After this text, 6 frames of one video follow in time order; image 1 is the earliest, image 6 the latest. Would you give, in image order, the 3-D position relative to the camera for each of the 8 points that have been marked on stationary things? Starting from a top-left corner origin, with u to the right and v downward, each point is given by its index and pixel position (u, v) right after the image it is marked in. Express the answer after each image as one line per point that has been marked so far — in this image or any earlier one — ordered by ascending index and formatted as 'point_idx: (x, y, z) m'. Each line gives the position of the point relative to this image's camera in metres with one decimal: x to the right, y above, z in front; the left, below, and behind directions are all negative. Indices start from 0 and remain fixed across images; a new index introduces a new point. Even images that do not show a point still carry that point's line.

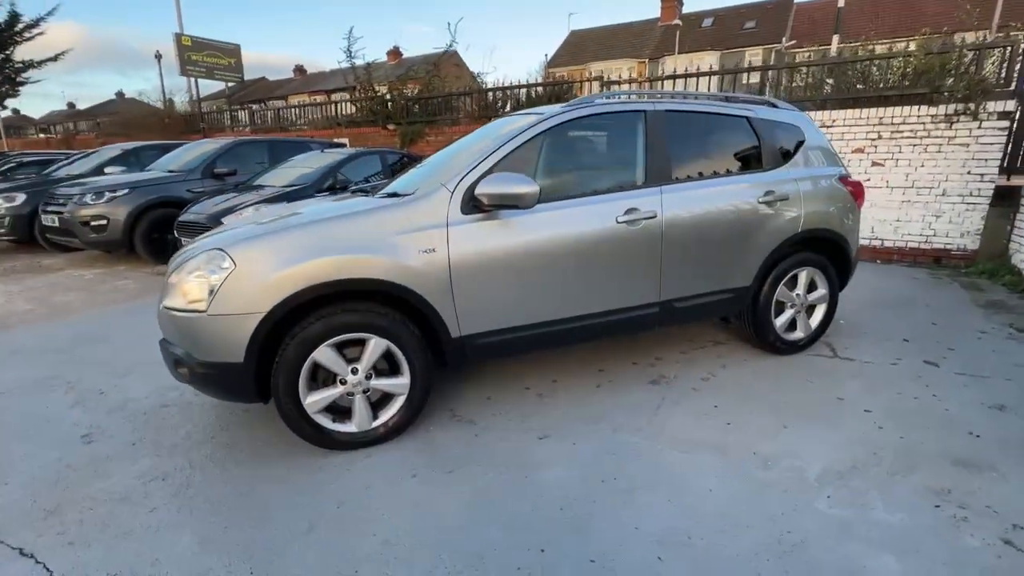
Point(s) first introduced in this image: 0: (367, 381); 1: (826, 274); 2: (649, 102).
0: (-0.9, -0.5, +2.8) m
1: (+2.6, +0.1, +3.9) m
2: (+0.9, +1.4, +3.4) m
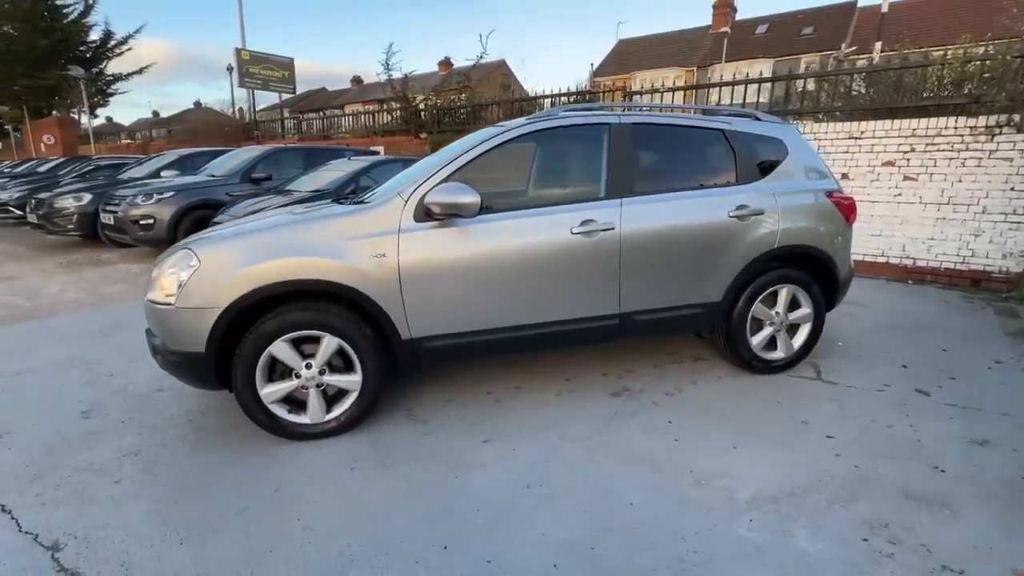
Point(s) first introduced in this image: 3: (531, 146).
0: (-1.2, -0.5, +3.0) m
1: (+2.3, 0.0, +3.7) m
2: (+0.7, +1.3, +3.5) m
3: (+0.1, +1.0, +3.3) m
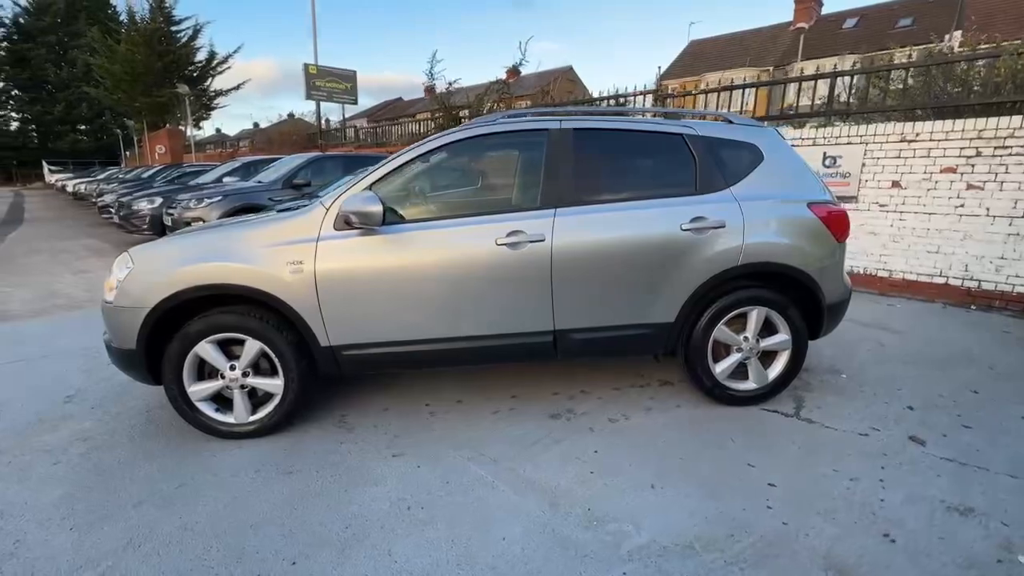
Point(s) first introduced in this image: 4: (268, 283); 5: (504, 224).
0: (-1.7, -0.6, +3.0) m
1: (+1.9, -0.2, +3.3) m
2: (+0.3, +1.2, +3.3) m
3: (-0.3, +0.9, +3.2) m
4: (-1.5, 0.0, +2.9) m
5: (-0.1, +0.4, +3.1) m
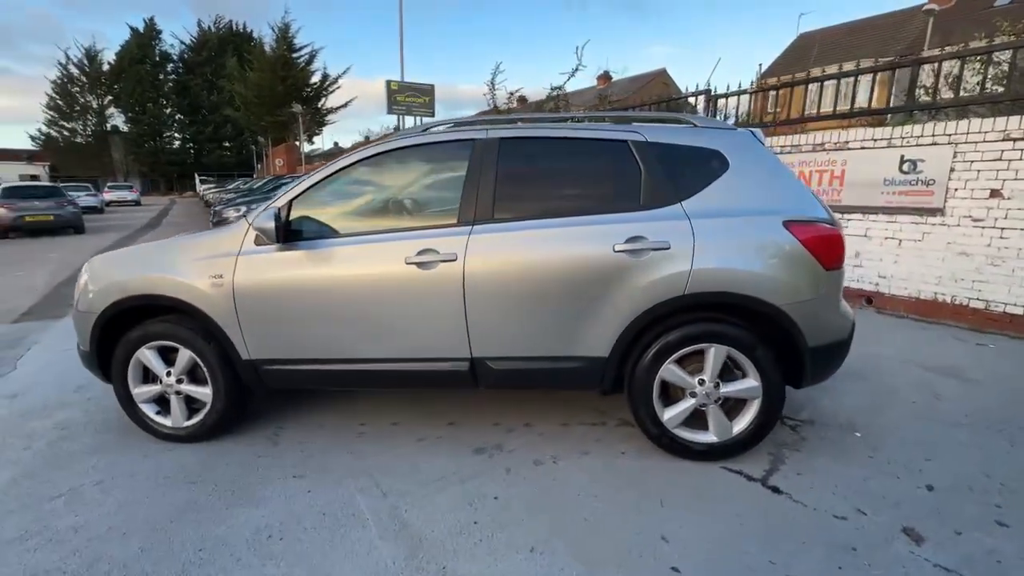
0: (-2.3, -0.6, +3.2) m
1: (+1.4, -0.4, +2.7) m
2: (-0.1, +1.0, +3.0) m
3: (-0.8, +0.8, +3.1) m
4: (-2.0, 0.0, +3.0) m
5: (-0.6, +0.3, +2.9) m
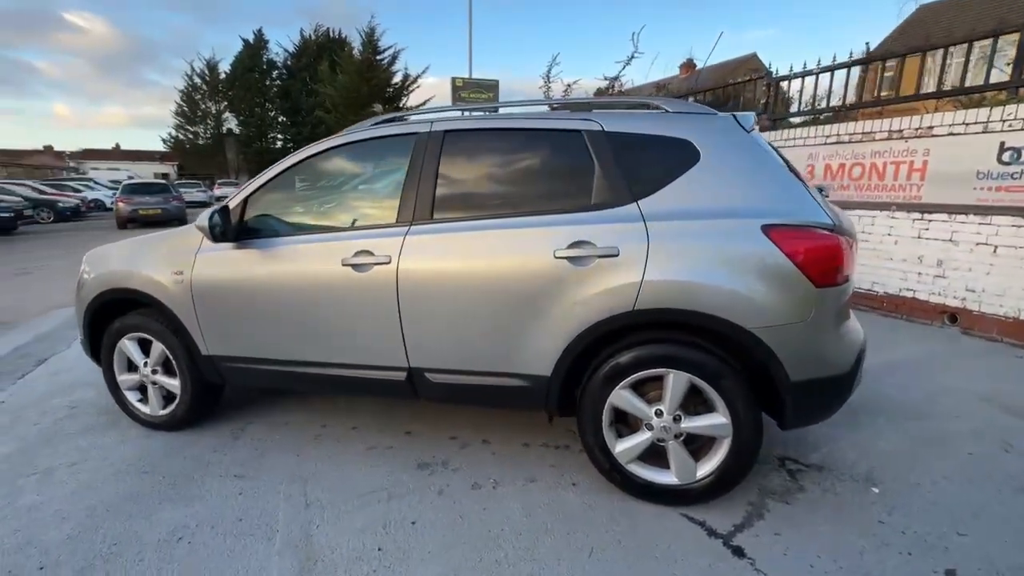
0: (-2.5, -0.6, +3.3) m
1: (+1.0, -0.5, +2.3) m
2: (-0.4, +1.0, +2.8) m
3: (-1.0, +0.8, +3.0) m
4: (-2.3, 0.0, +3.1) m
5: (-0.9, +0.3, +2.7) m
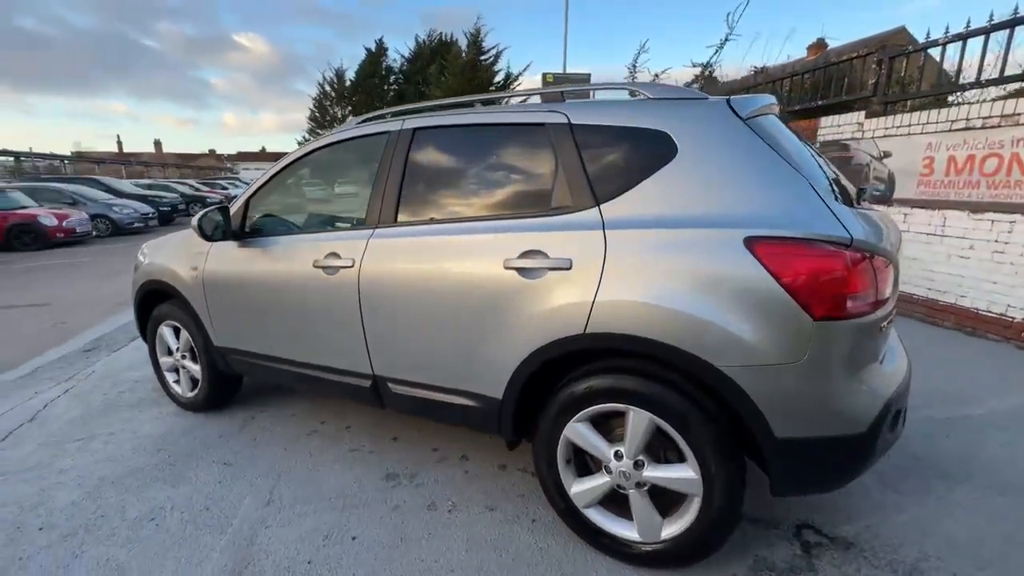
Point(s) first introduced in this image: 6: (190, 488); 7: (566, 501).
0: (-2.5, -0.5, +3.6) m
1: (+0.7, -0.6, +1.8) m
2: (-0.5, +1.0, +2.7) m
3: (-1.1, +0.8, +3.0) m
4: (-2.3, 0.0, +3.3) m
5: (-1.0, +0.3, +2.7) m
6: (-1.8, -1.2, +2.7) m
7: (+0.3, -1.0, +2.2) m
